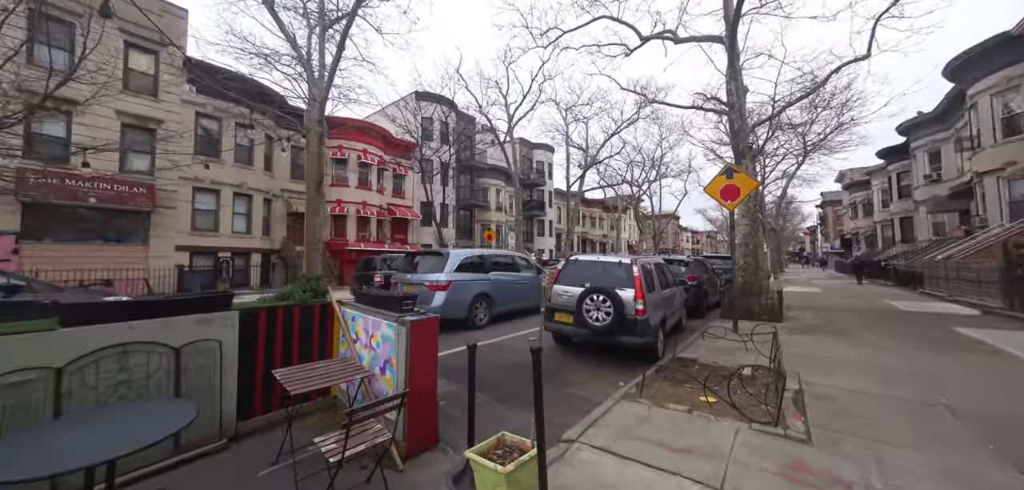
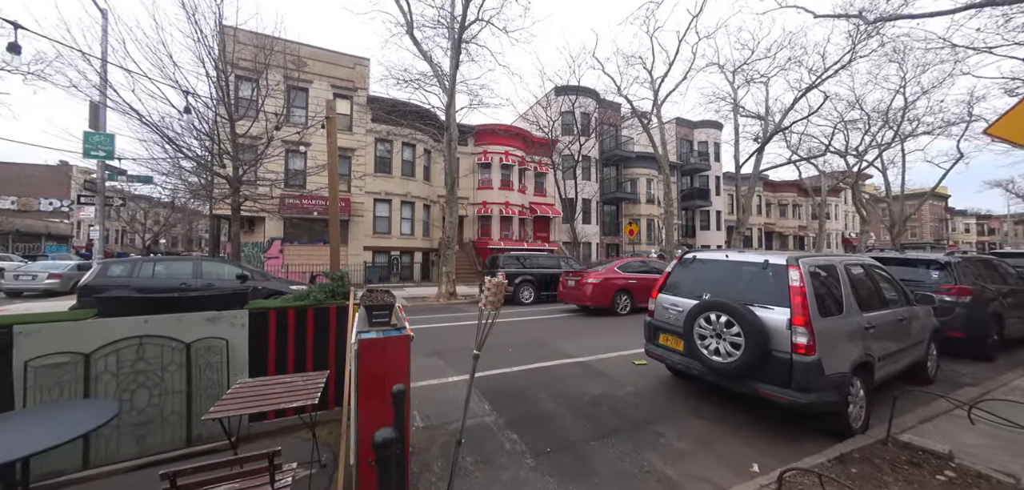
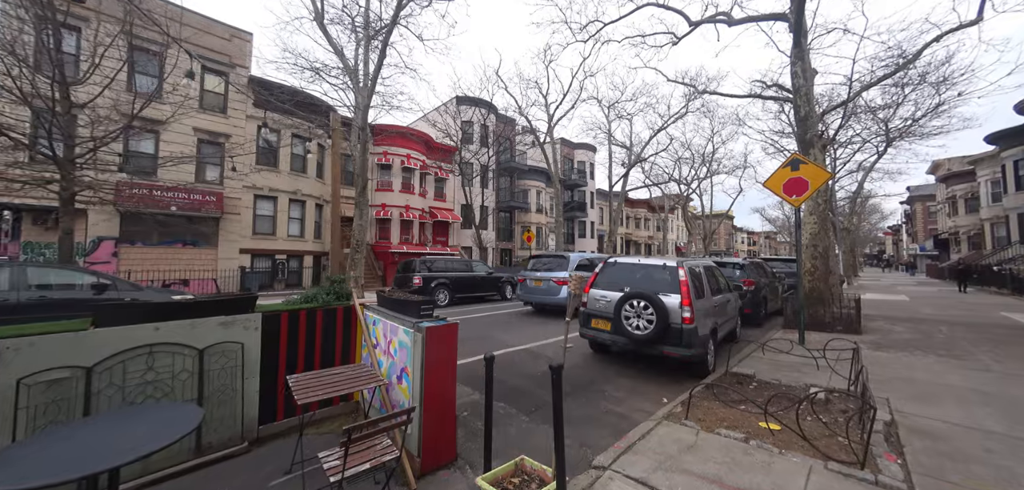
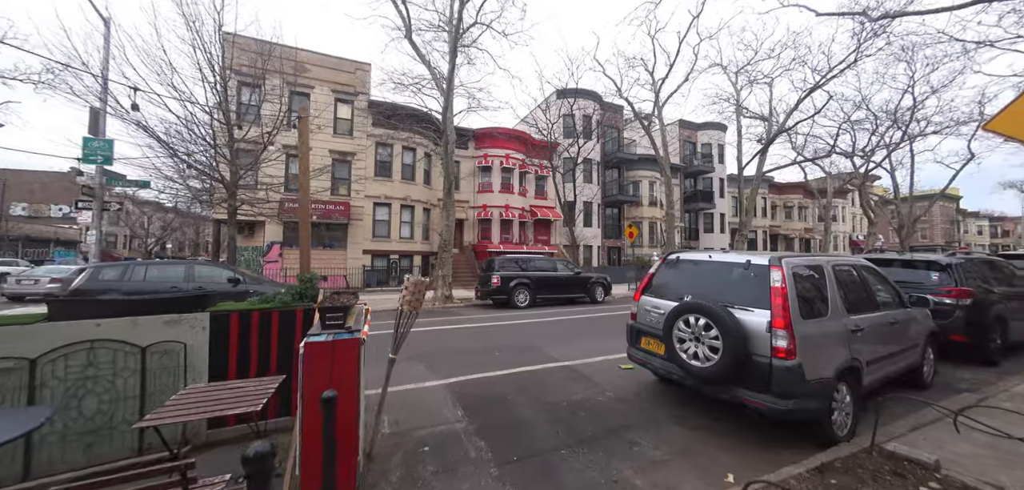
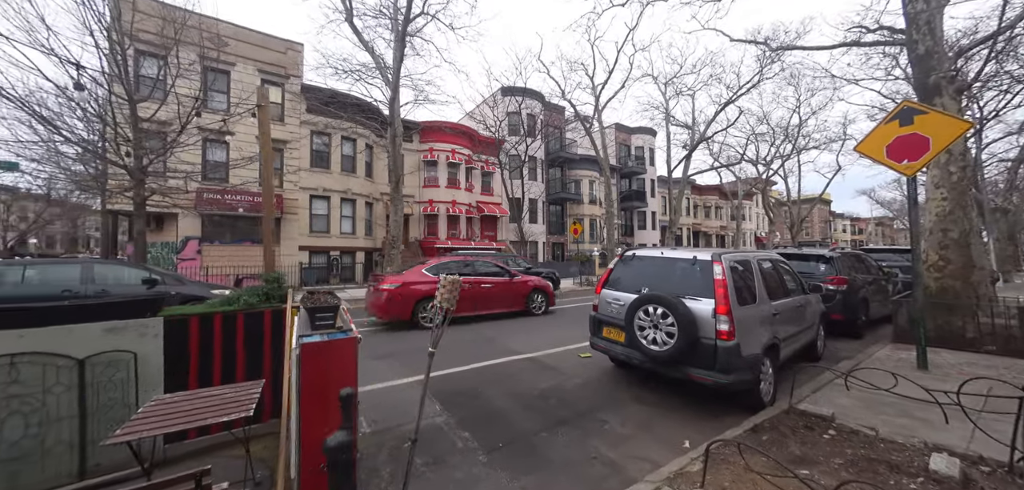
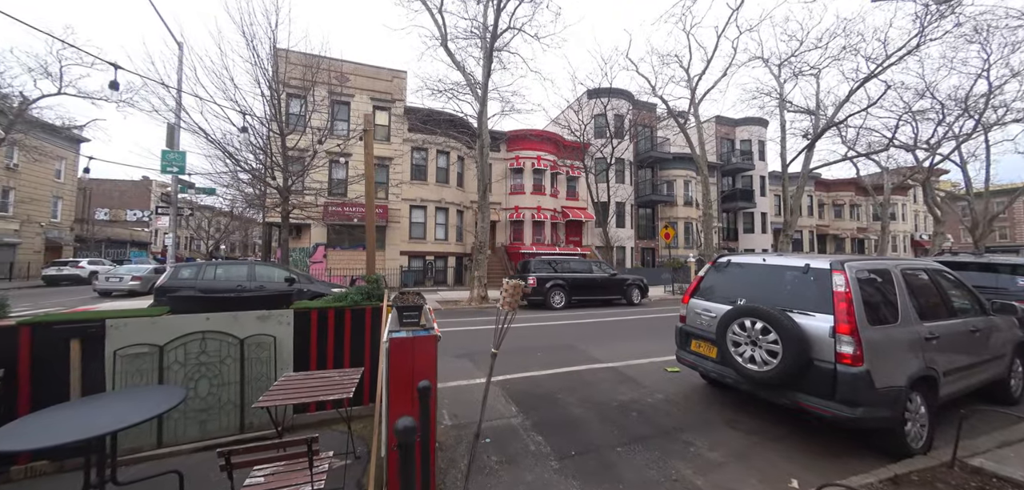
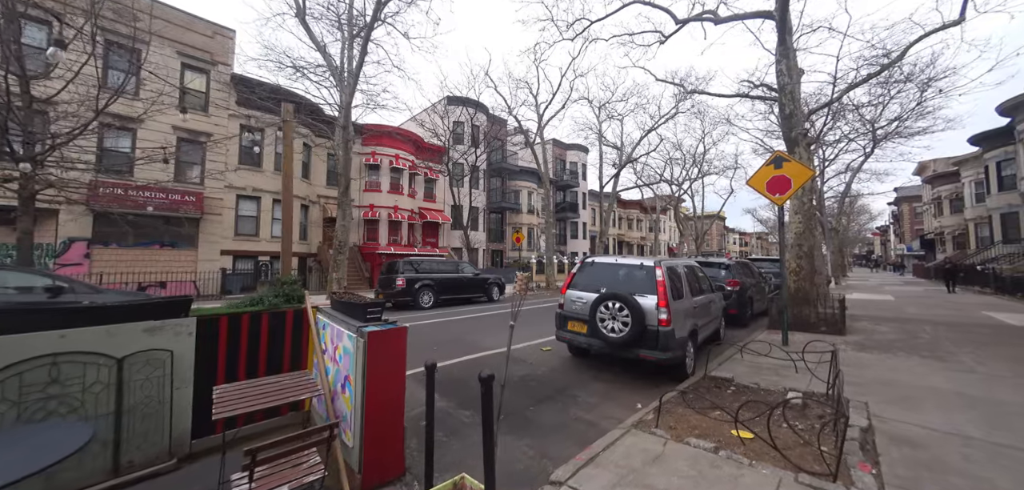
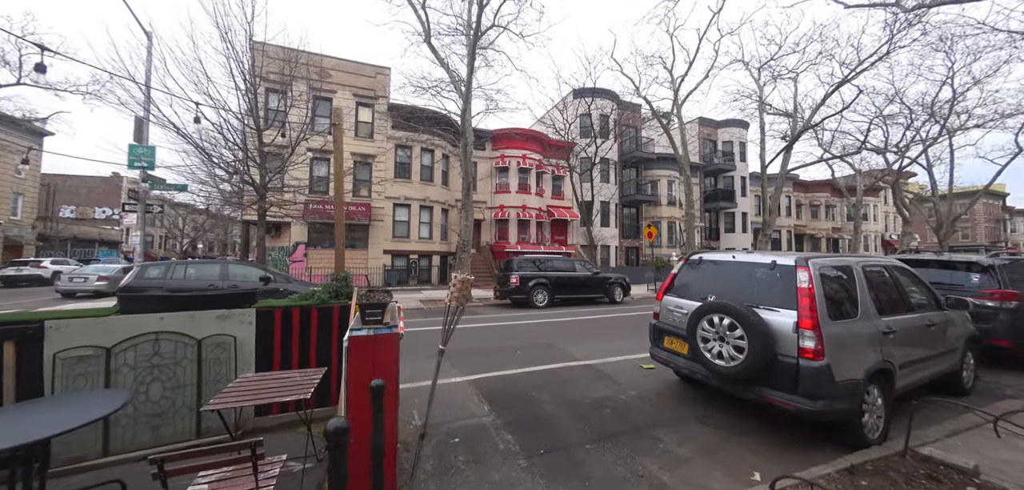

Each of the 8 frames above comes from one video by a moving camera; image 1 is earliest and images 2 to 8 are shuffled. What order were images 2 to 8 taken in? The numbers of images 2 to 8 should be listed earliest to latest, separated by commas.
3, 7, 5, 2, 6, 8, 4
